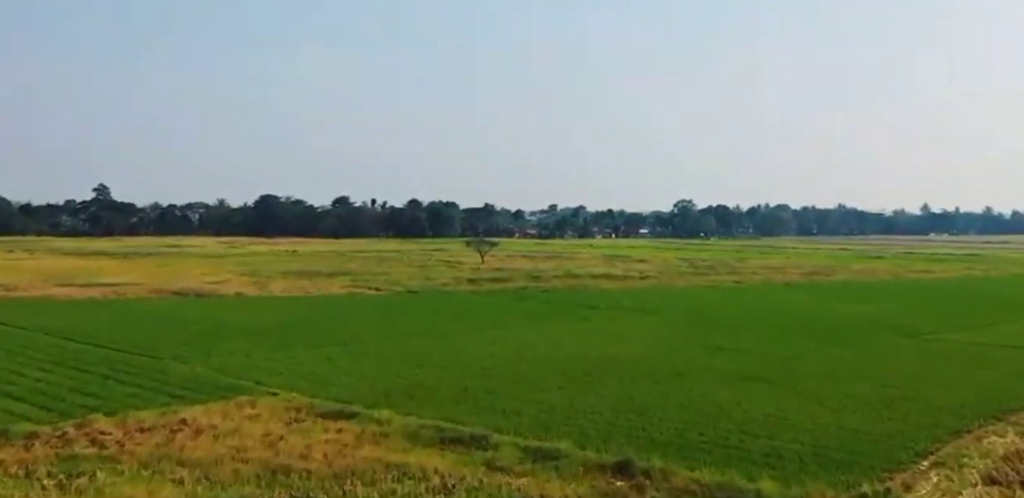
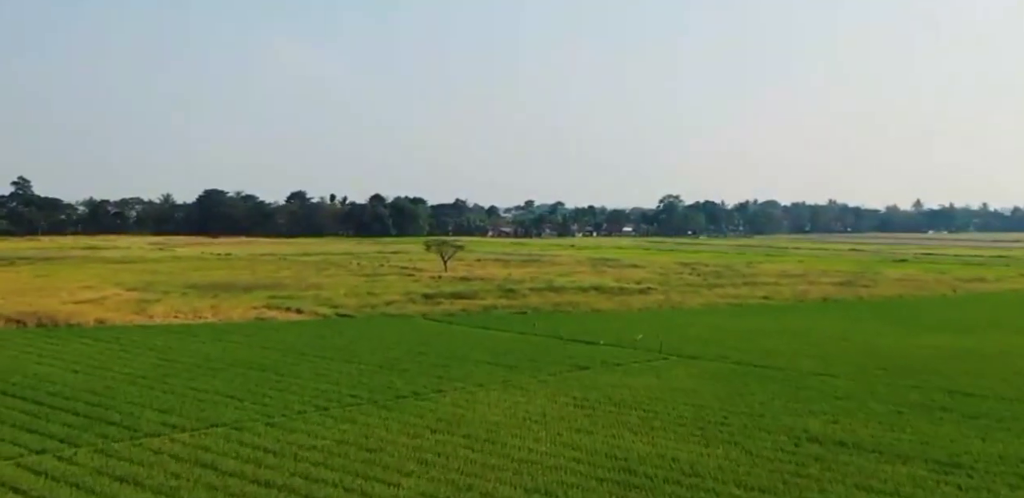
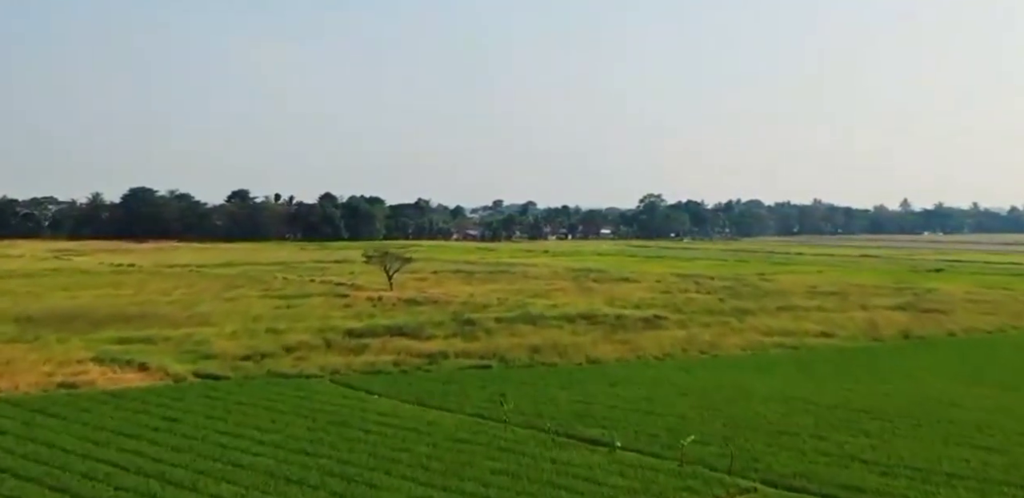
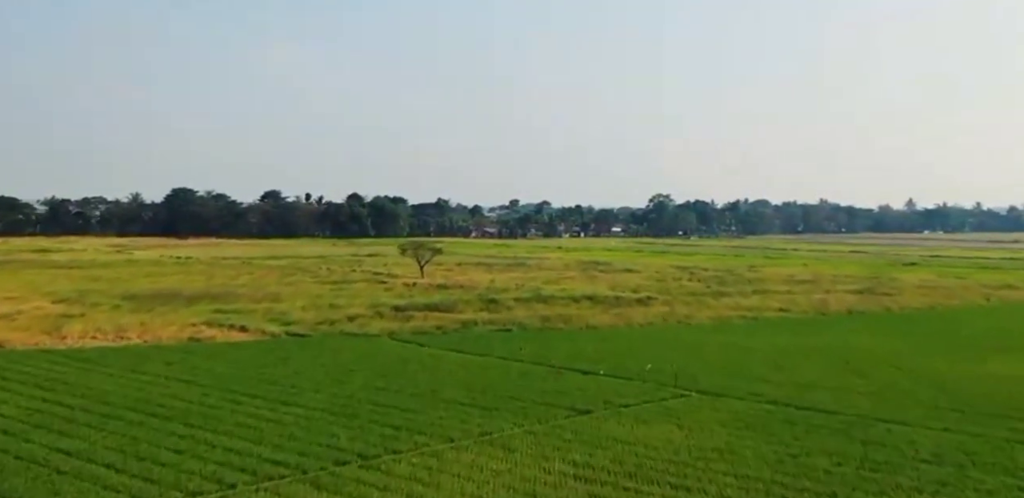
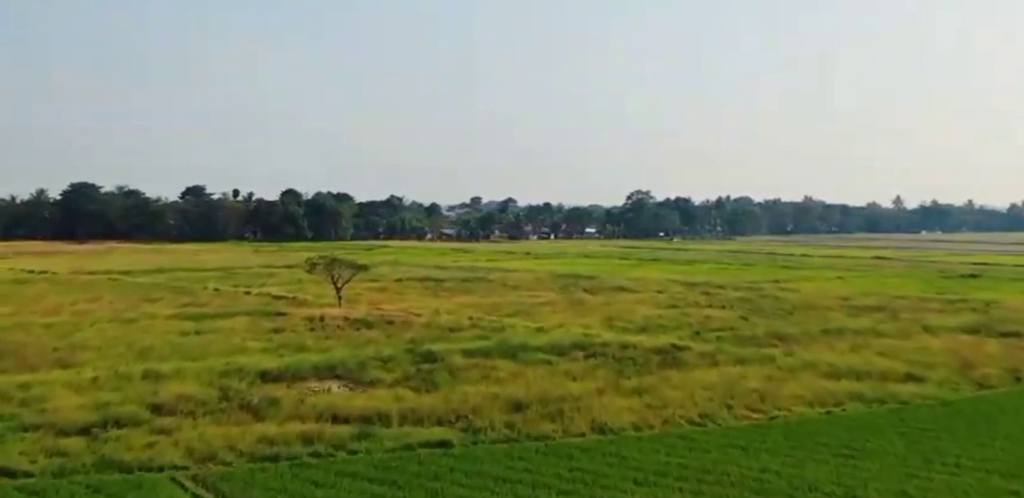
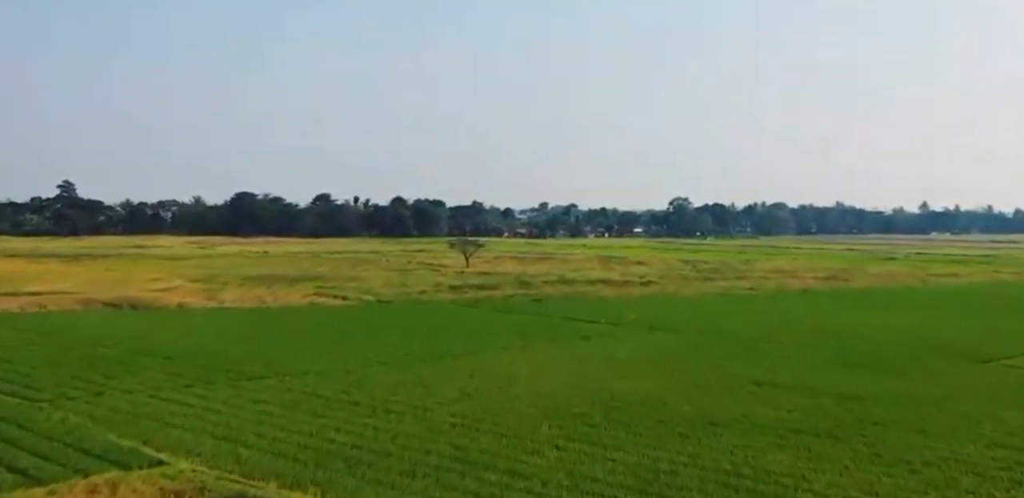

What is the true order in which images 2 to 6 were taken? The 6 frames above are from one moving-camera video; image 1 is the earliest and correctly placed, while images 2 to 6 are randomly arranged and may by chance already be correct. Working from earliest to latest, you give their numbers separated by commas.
6, 2, 4, 3, 5
